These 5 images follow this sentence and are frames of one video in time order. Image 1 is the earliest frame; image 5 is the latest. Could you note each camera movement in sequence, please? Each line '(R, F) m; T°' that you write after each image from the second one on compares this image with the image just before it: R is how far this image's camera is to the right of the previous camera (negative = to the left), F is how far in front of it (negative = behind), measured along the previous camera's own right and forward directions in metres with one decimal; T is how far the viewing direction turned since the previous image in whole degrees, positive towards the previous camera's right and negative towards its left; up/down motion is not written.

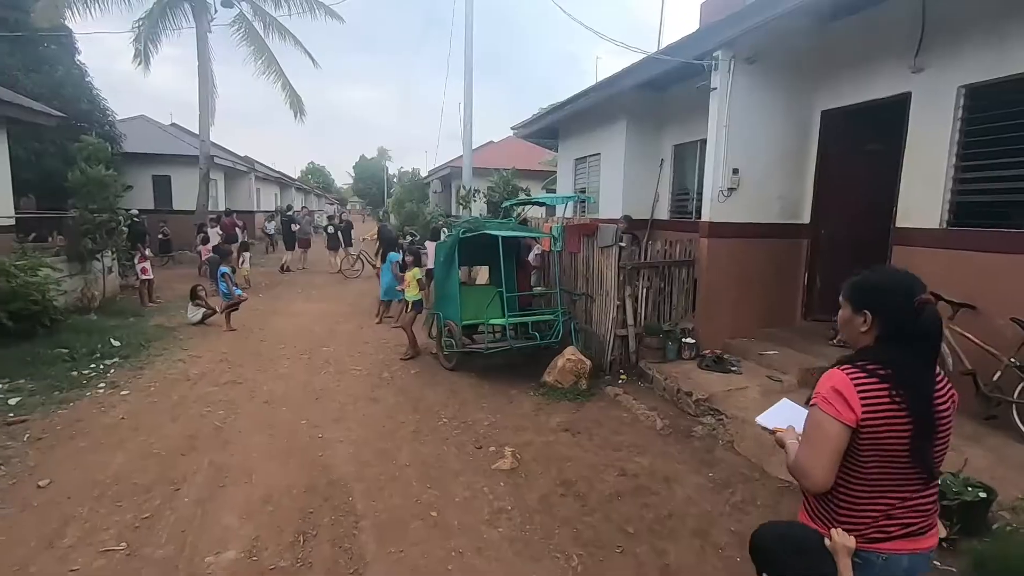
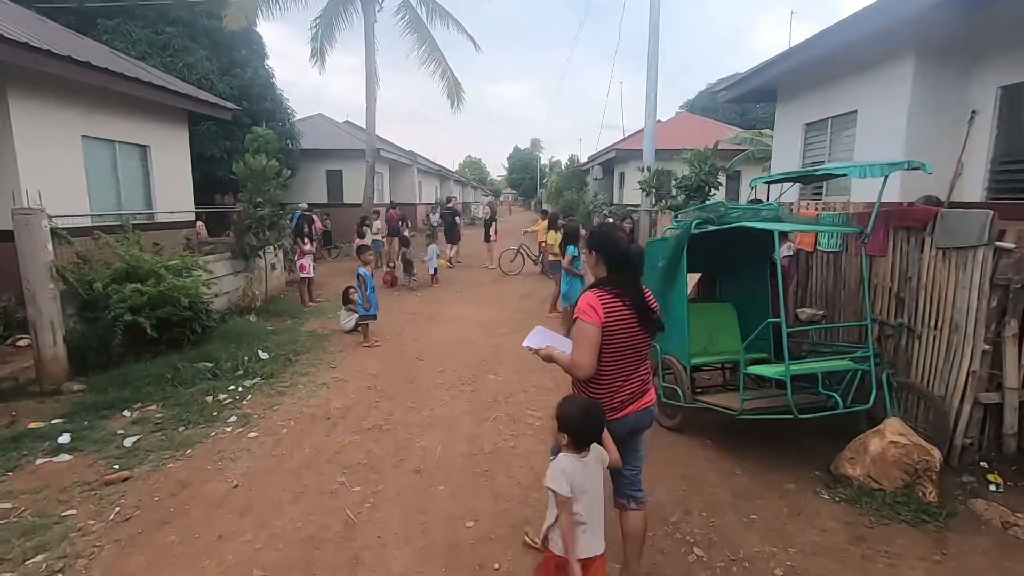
(-0.9, +2.2) m; -16°
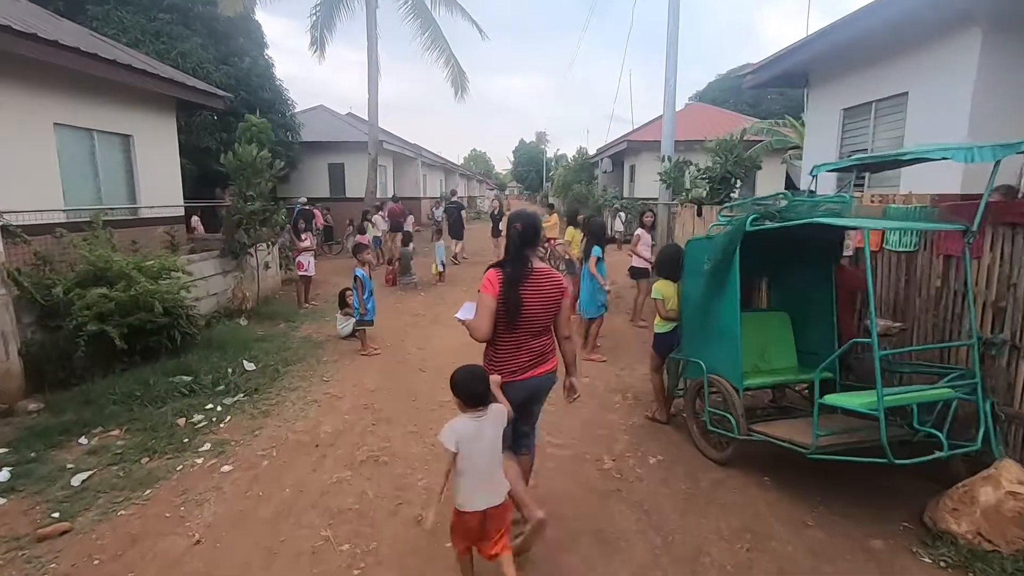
(-0.1, +0.8) m; -1°
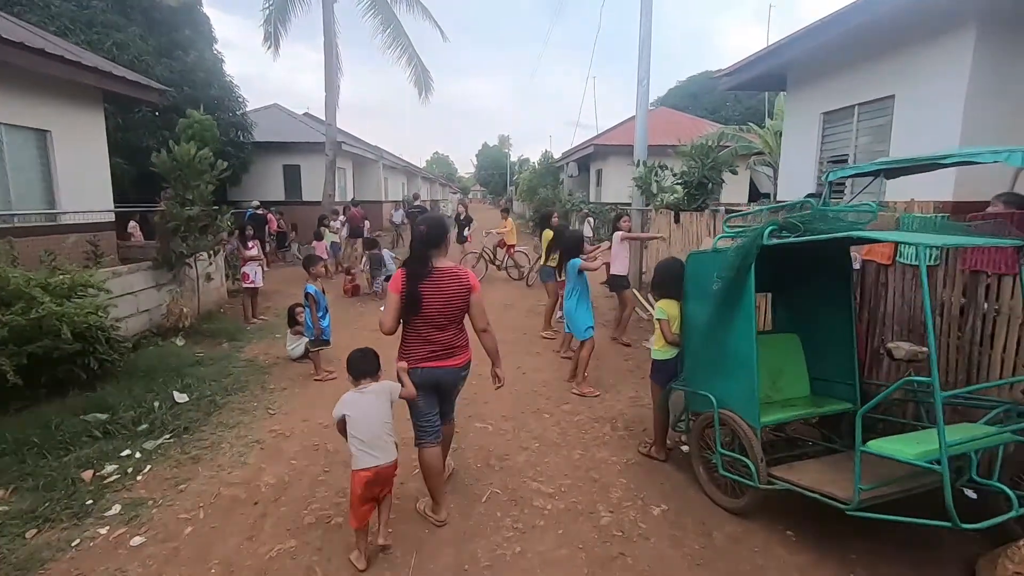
(-0.1, +0.7) m; +4°
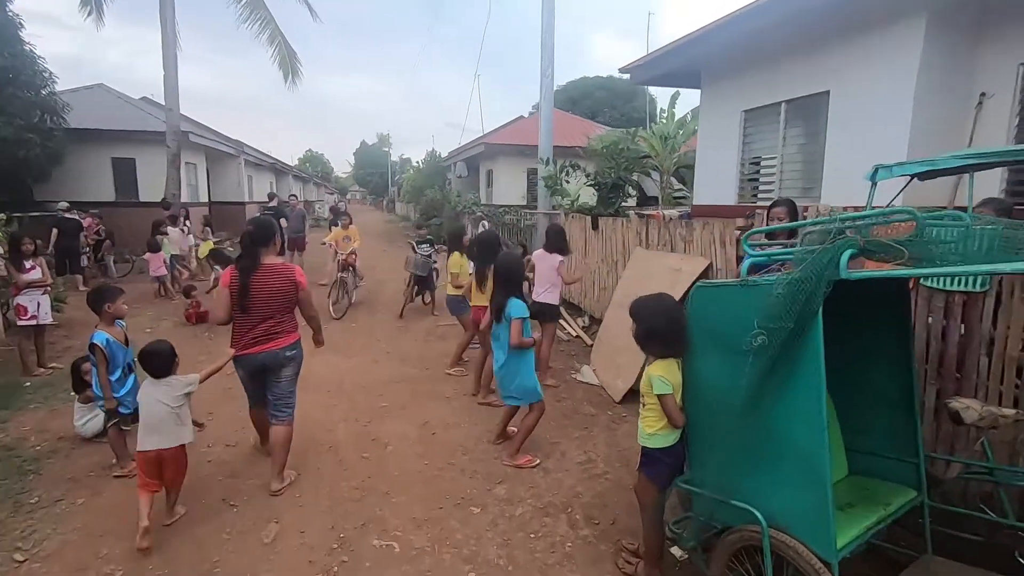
(-0.2, +1.6) m; +12°
